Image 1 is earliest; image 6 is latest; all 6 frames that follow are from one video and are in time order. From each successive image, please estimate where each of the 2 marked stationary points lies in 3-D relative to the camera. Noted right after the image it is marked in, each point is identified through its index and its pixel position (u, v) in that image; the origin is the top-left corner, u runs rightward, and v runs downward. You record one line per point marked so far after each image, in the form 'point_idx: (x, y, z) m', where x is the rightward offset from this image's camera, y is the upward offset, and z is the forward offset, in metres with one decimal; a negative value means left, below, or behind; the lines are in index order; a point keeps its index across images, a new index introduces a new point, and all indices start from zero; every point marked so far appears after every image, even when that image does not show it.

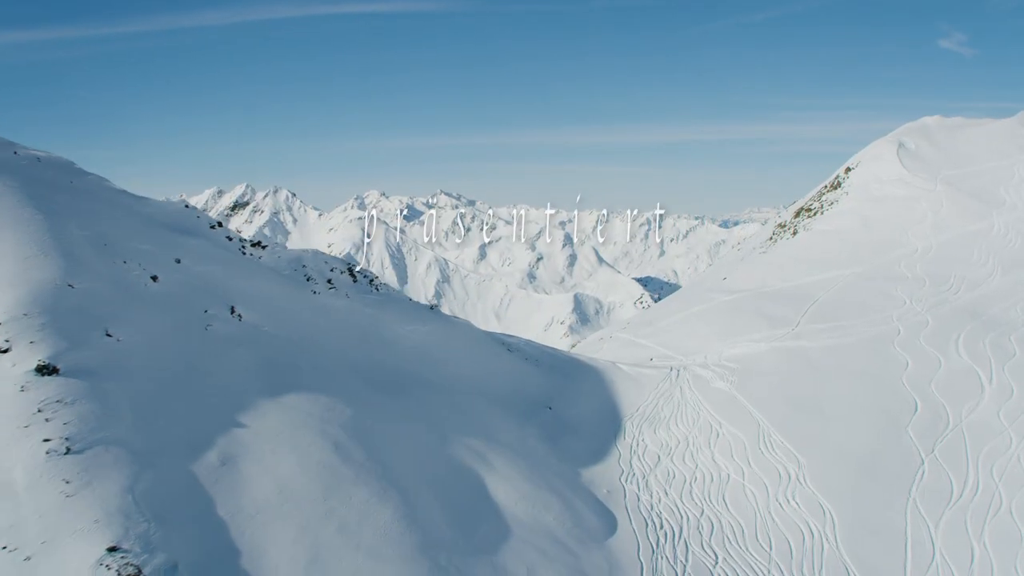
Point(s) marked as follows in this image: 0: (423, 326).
0: (-2.6, -1.2, +16.8) m
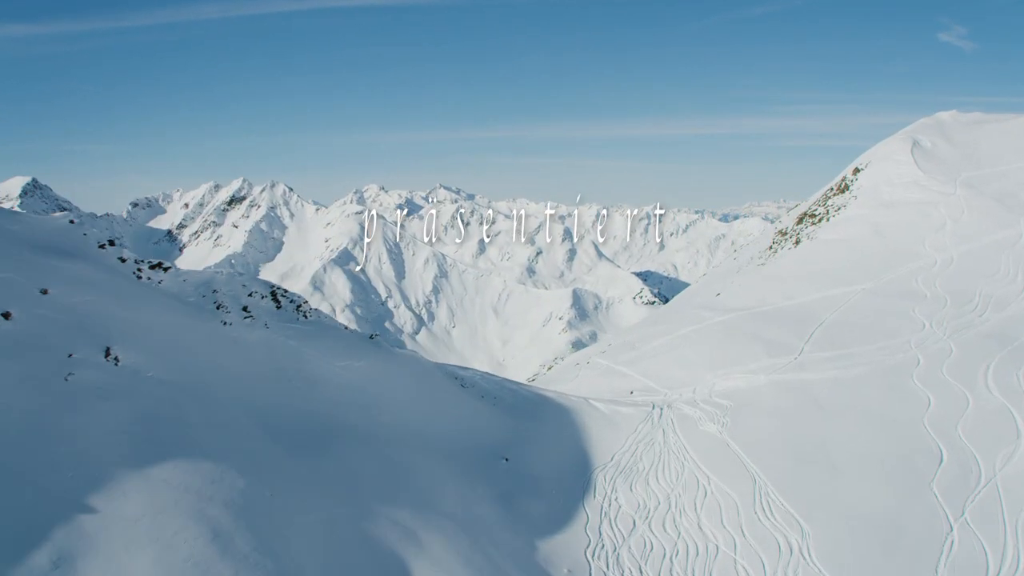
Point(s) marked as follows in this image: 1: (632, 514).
0: (-3.8, -1.9, +14.3) m
1: (+2.6, -4.9, +12.3) m
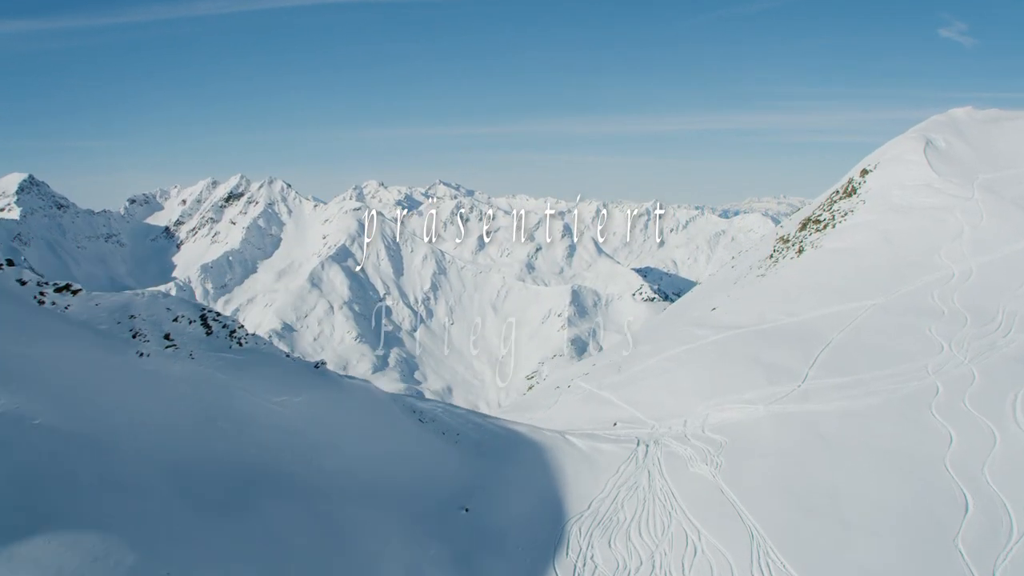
0: (-4.6, -2.4, +12.5) m
1: (+1.8, -5.4, +10.6) m
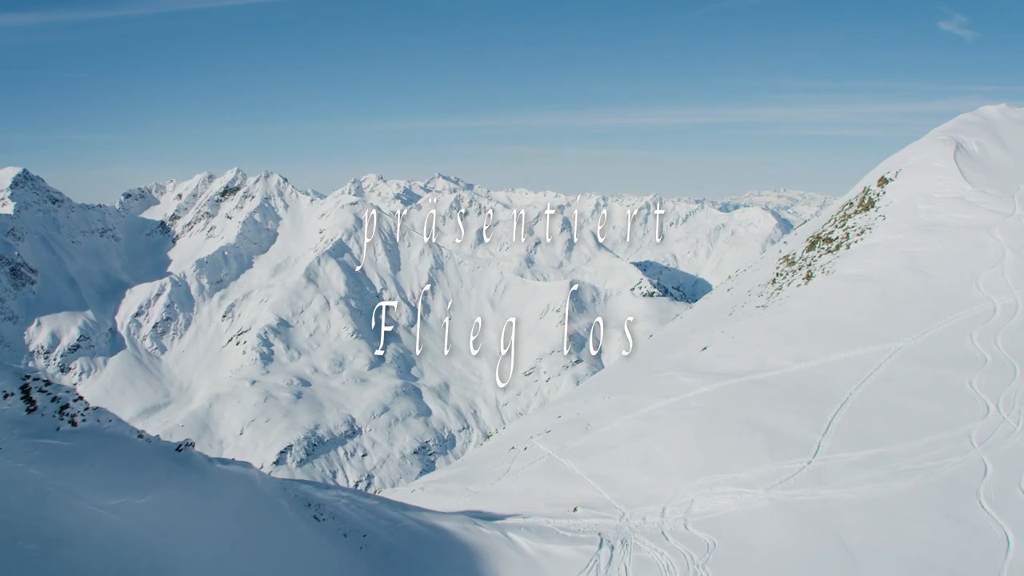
0: (-6.0, -3.5, +9.4) m
1: (+0.4, -6.4, +7.5) m
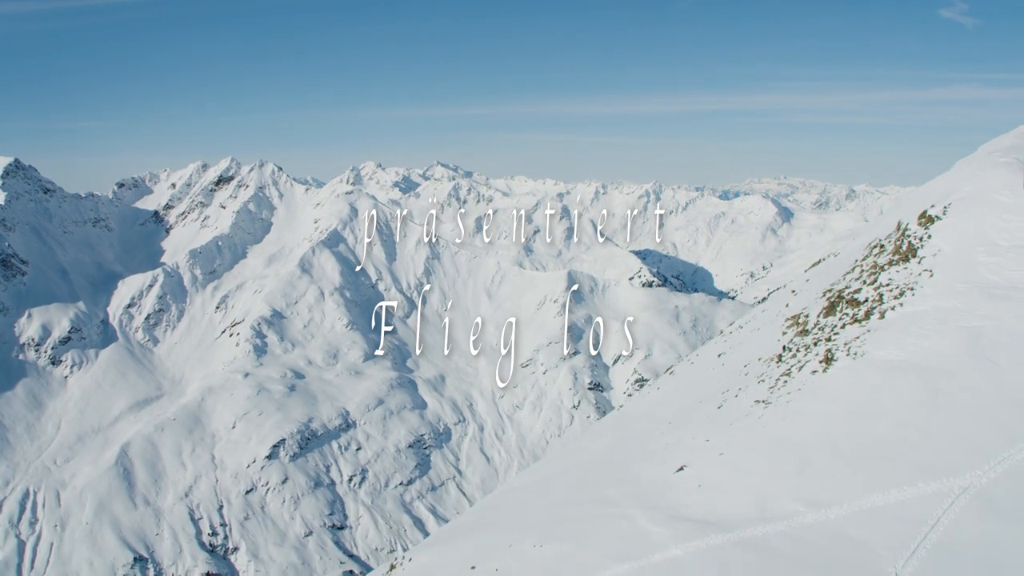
0: (-7.9, -5.4, +4.9) m
1: (-1.5, -8.4, +3.1) m
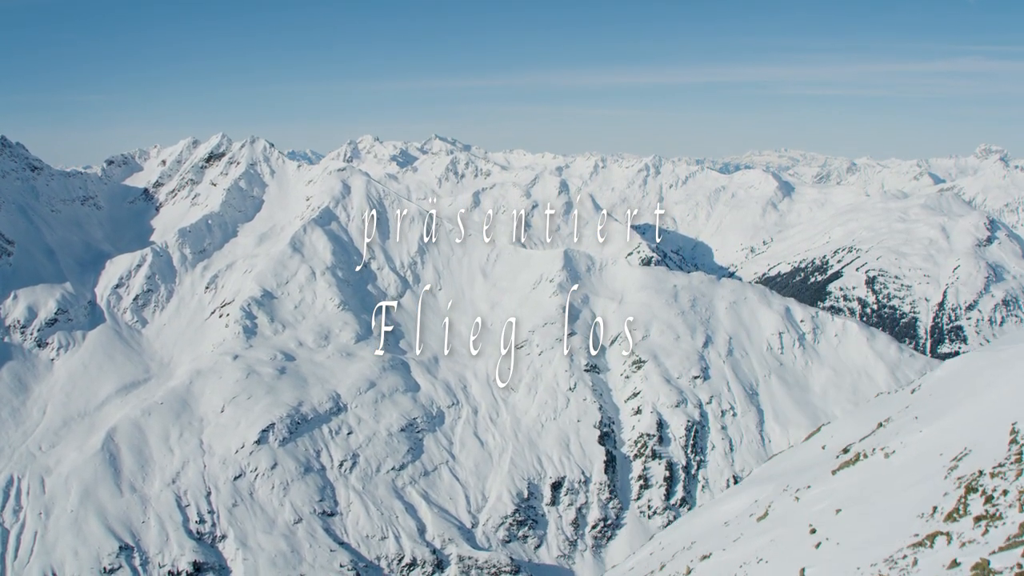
0: (-10.9, -9.2, -2.1) m
1: (-4.5, -12.3, -3.8) m
